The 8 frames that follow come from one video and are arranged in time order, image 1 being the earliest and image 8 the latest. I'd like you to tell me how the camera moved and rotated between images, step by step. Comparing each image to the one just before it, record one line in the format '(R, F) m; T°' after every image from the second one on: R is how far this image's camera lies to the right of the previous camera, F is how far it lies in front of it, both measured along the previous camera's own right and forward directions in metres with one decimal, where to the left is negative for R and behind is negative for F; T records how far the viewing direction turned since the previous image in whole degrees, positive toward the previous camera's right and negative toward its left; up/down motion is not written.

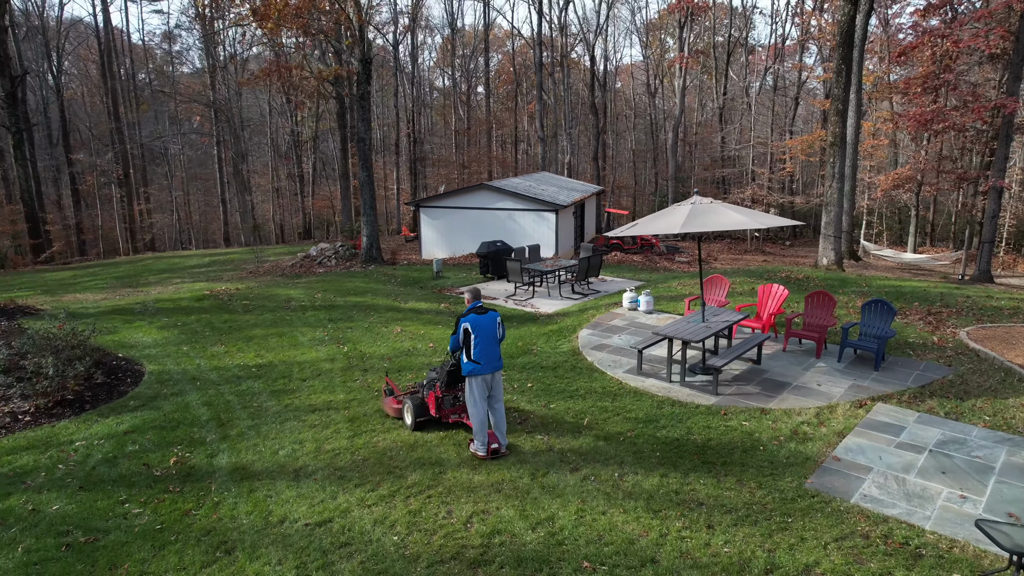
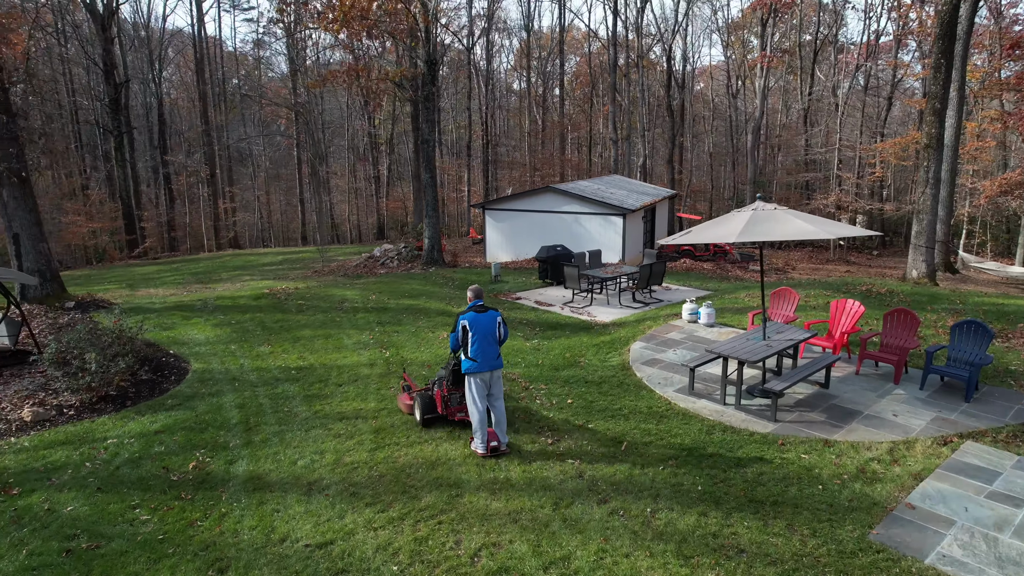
(+0.3, +0.4) m; -6°
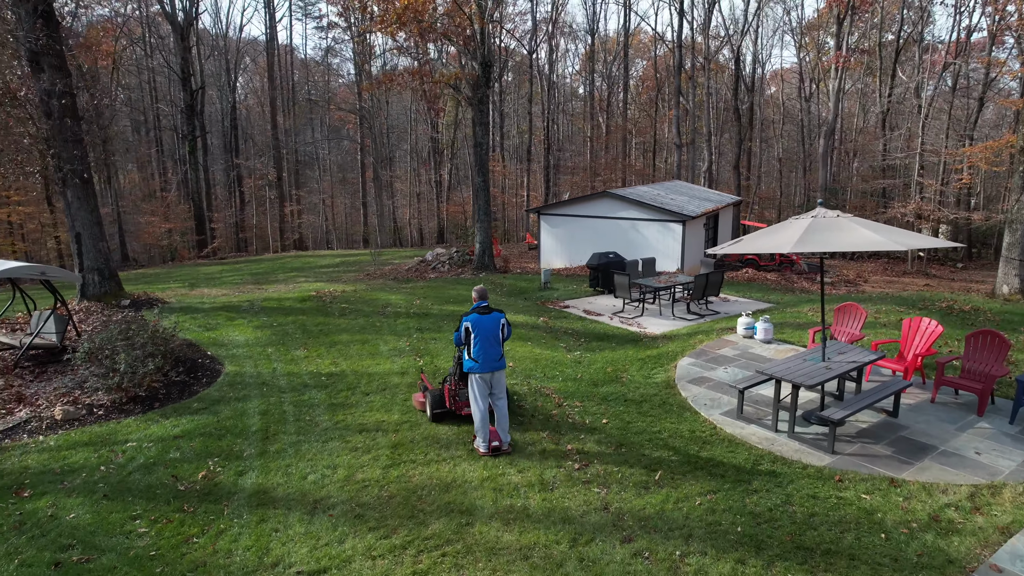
(+0.3, +0.4) m; -5°
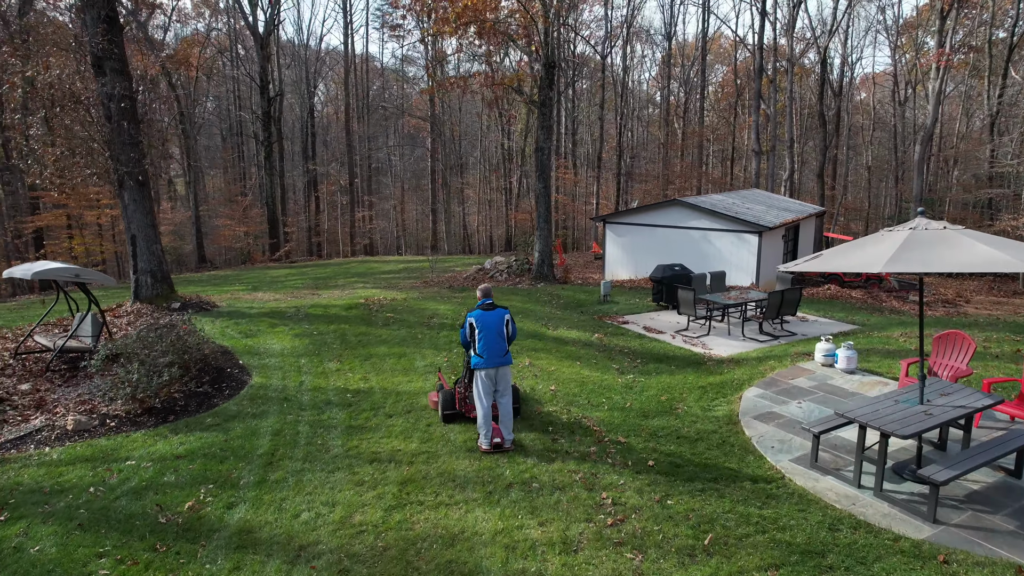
(+0.3, +0.7) m; -6°
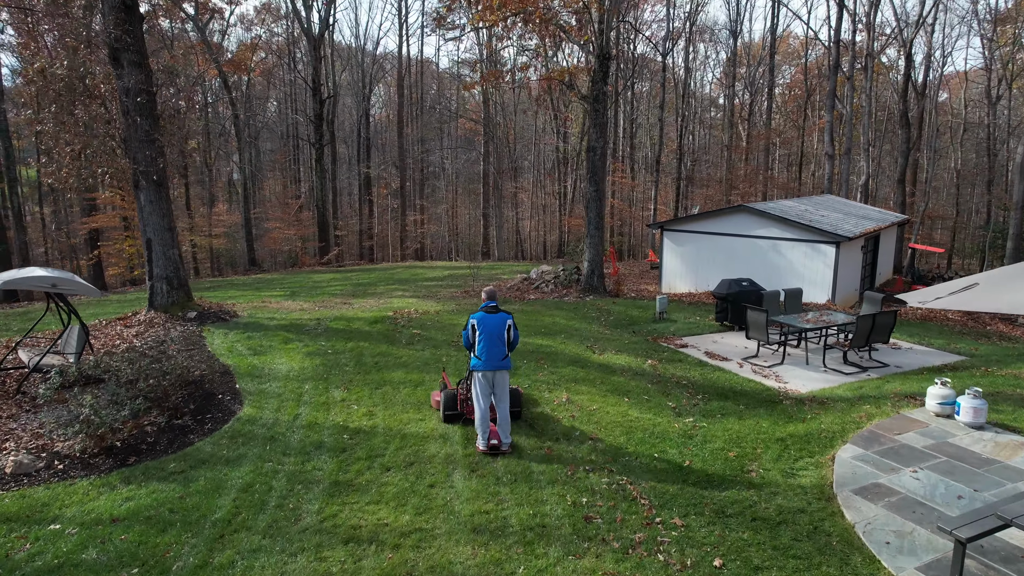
(+0.2, +1.2) m; -5°
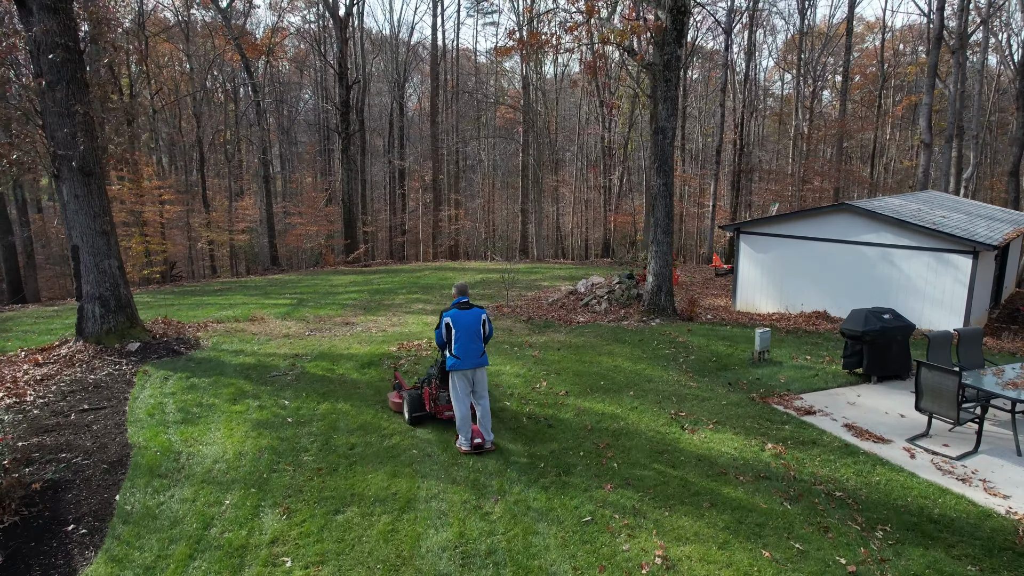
(-0.1, +2.9) m; -3°
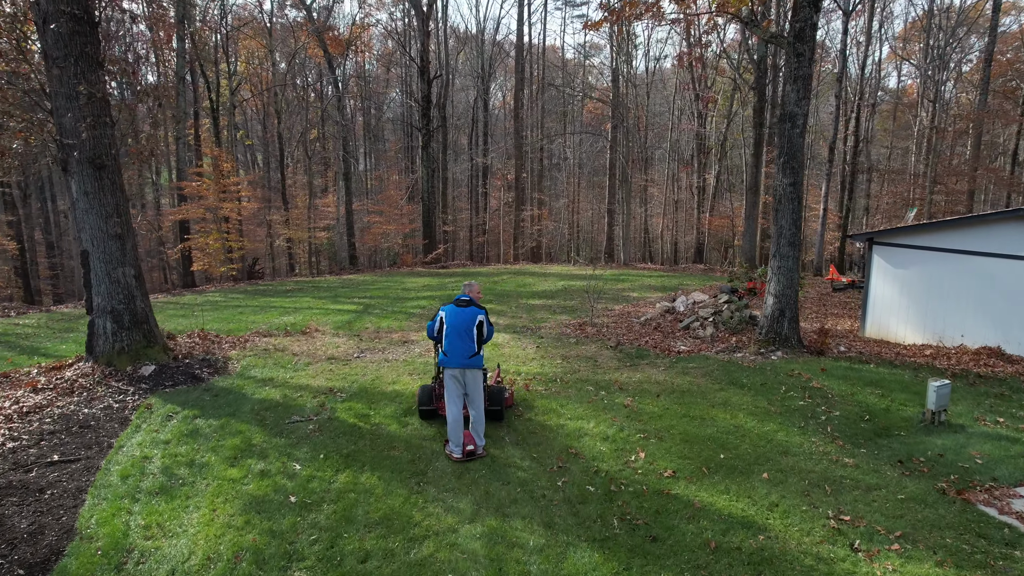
(-0.1, +1.7) m; -7°
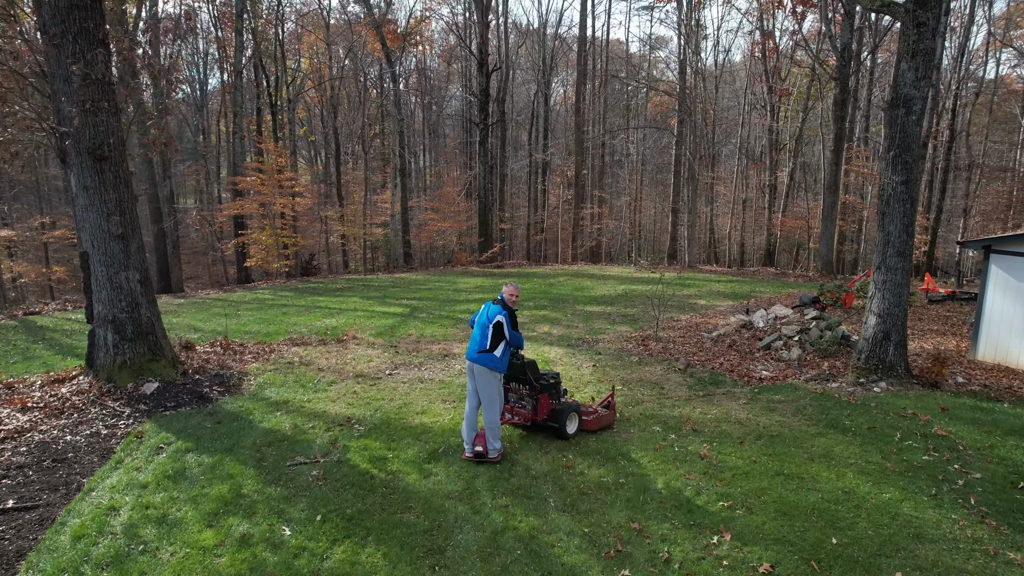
(+0.1, +1.1) m; -5°
